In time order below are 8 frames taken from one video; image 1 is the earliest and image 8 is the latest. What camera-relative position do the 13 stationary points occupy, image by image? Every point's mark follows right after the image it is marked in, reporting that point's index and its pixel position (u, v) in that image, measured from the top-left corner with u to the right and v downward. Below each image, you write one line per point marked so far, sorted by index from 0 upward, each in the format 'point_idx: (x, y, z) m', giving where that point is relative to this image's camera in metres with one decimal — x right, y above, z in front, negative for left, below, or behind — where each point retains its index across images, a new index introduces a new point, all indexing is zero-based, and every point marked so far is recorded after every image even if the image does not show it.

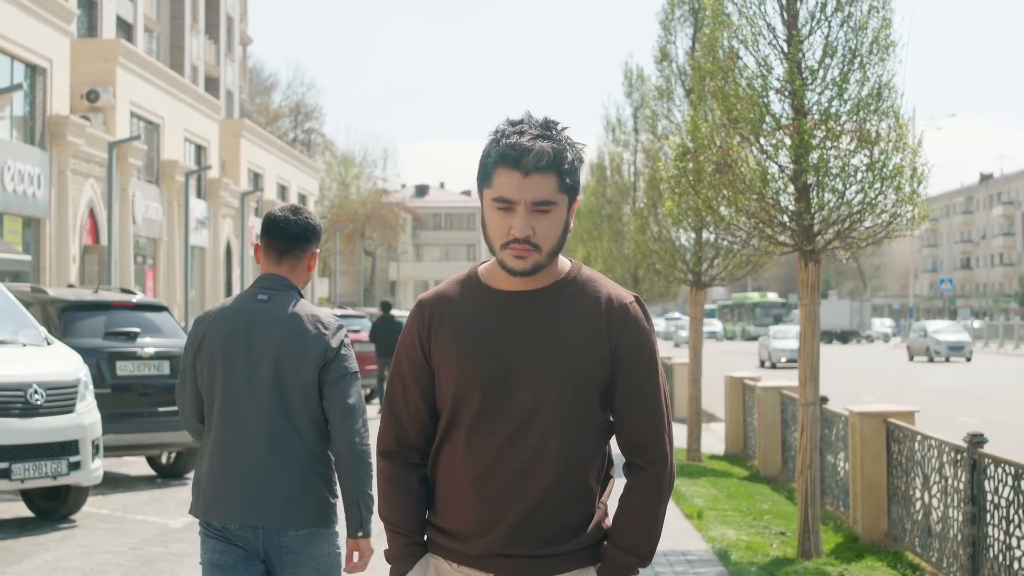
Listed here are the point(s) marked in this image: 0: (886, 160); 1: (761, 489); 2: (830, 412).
0: (+2.7, +0.9, +8.8) m
1: (+2.5, -2.0, +12.4) m
2: (+2.9, -1.1, +11.0) m
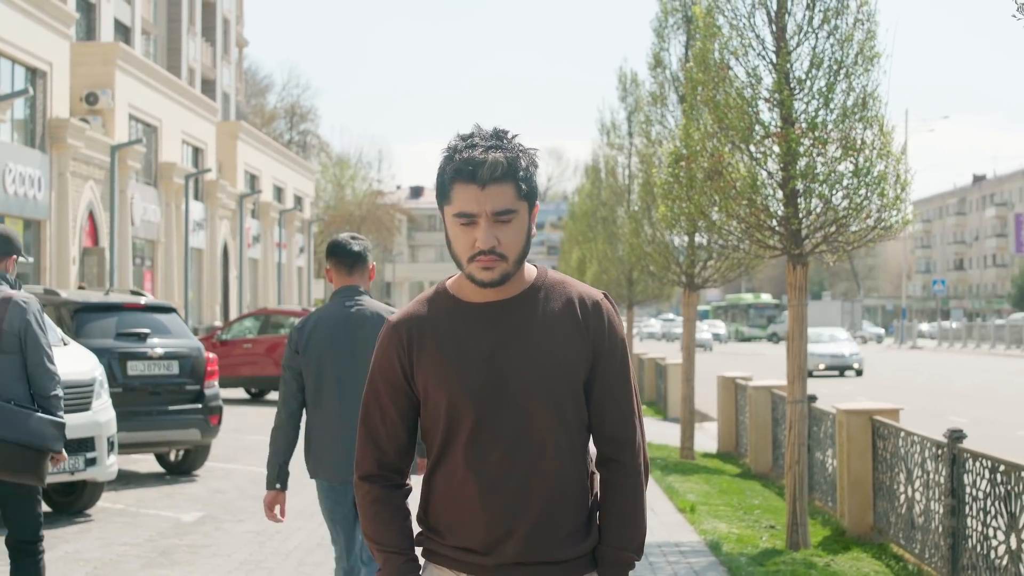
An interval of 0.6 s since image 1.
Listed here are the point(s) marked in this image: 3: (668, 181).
0: (+2.7, +0.9, +9.1) m
1: (+2.5, -2.0, +12.7) m
2: (+2.8, -1.1, +11.4) m
3: (+1.5, +1.1, +11.9) m
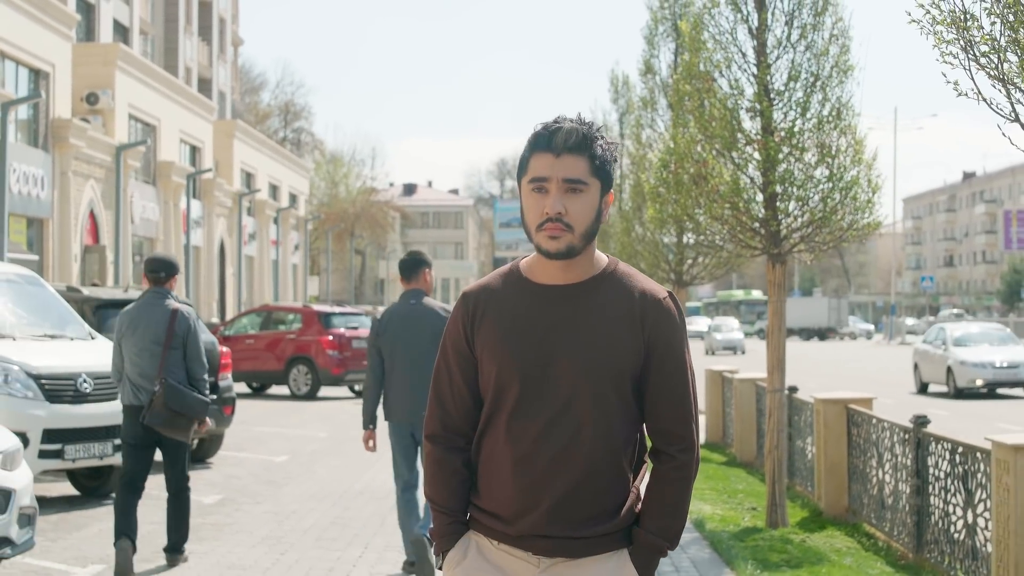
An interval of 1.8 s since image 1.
0: (+2.7, +0.9, +9.8) m
1: (+2.4, -2.0, +13.4) m
2: (+2.8, -1.1, +12.0) m
3: (+1.5, +1.1, +12.6) m
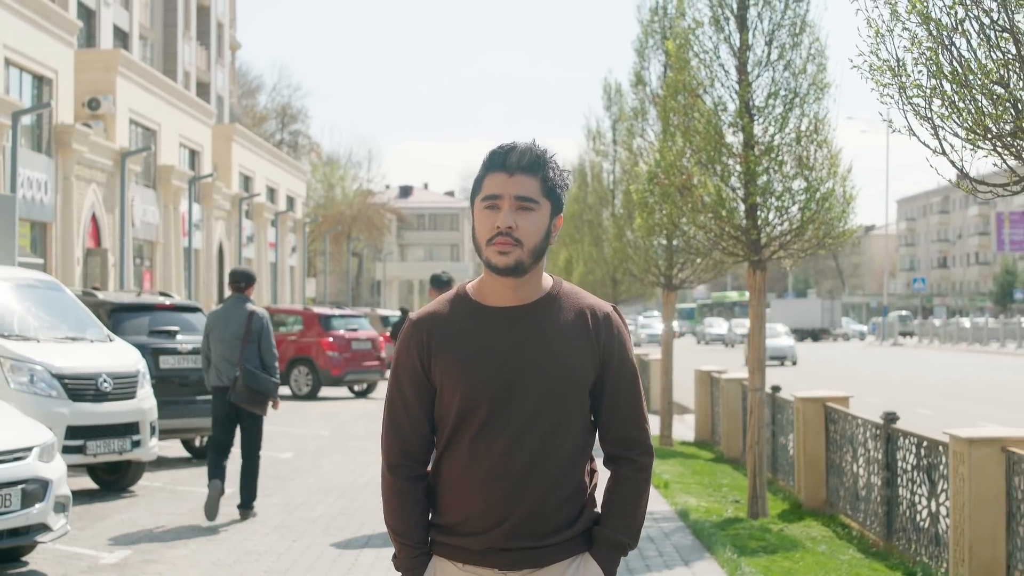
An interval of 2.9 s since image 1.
0: (+2.6, +0.9, +10.4) m
1: (+2.4, -2.0, +14.0) m
2: (+2.8, -1.1, +12.6) m
3: (+1.4, +1.1, +13.2) m
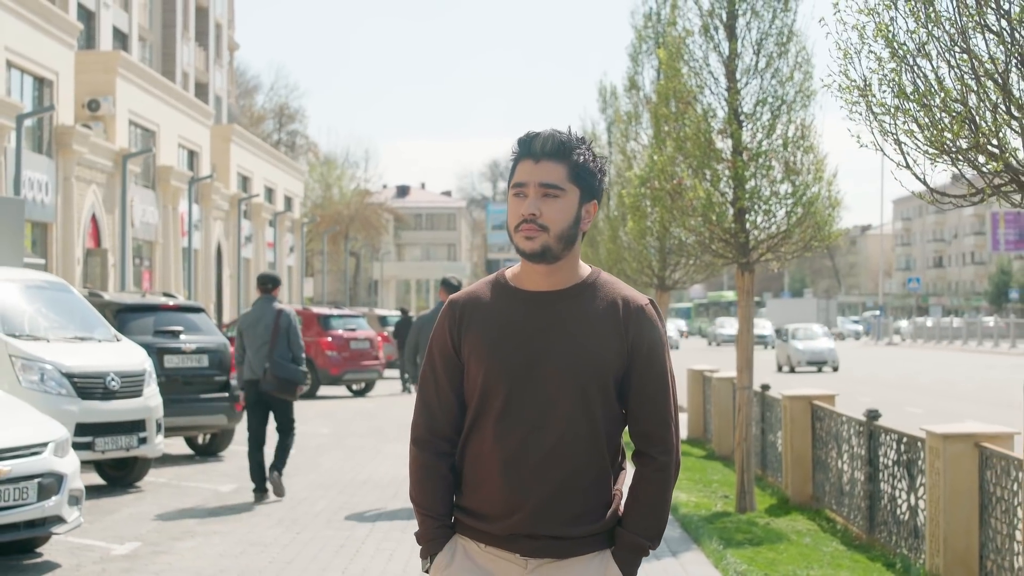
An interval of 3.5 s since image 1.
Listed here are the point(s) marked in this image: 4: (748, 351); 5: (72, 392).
0: (+2.6, +0.9, +10.8) m
1: (+2.3, -2.1, +14.3) m
2: (+2.7, -1.1, +13.0) m
3: (+1.4, +1.1, +13.5) m
4: (+2.0, -0.5, +10.7) m
5: (-3.7, -0.9, +10.3) m
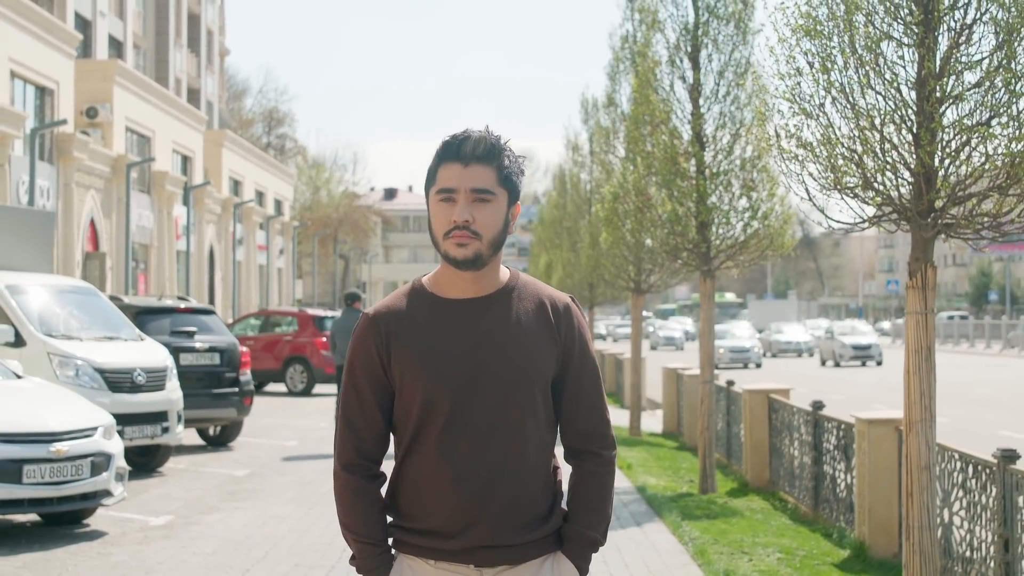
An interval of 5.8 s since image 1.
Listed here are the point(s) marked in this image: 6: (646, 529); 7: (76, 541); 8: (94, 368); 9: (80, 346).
0: (+2.4, +0.8, +12.0) m
1: (+2.2, -2.1, +15.6) m
2: (+2.6, -1.2, +14.2) m
3: (+1.2, +1.0, +14.8) m
4: (+1.9, -0.6, +11.9) m
5: (-3.8, -0.9, +11.5) m
6: (+1.0, -1.9, +9.4) m
7: (-3.0, -1.8, +8.6) m
8: (-3.9, -0.7, +11.4) m
9: (-4.0, -0.5, +11.5) m
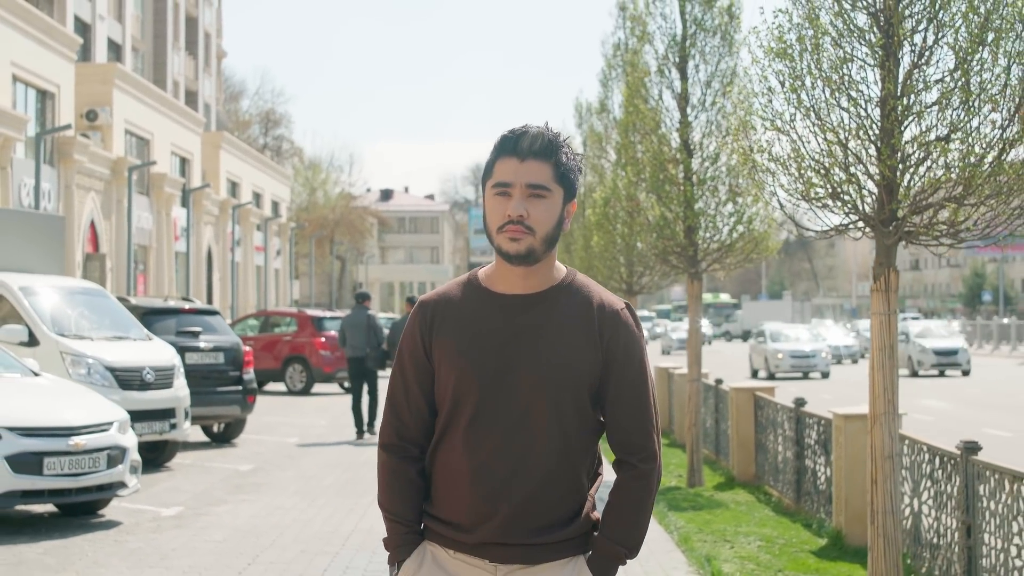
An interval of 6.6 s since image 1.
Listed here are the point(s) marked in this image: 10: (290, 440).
0: (+2.4, +0.8, +12.5) m
1: (+2.1, -2.1, +16.1) m
2: (+2.5, -1.2, +14.7) m
3: (+1.2, +1.0, +15.2) m
4: (+1.9, -0.6, +12.4) m
5: (-3.9, -0.9, +11.9) m
6: (+1.0, -1.9, +9.9) m
7: (-3.1, -1.8, +9.0) m
8: (-3.9, -0.8, +11.8) m
9: (-4.1, -0.6, +11.9) m
10: (-2.9, -2.0, +15.8) m
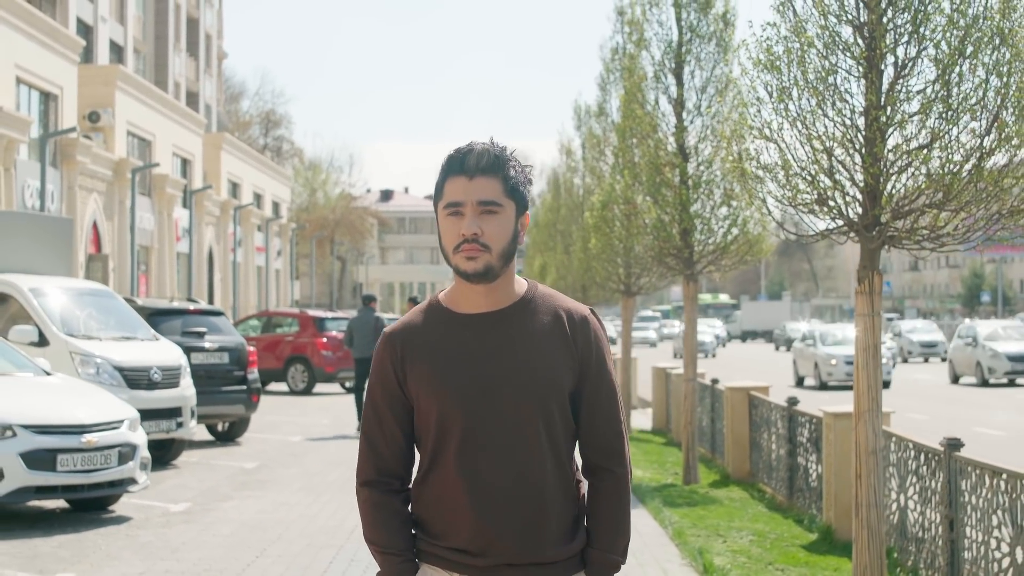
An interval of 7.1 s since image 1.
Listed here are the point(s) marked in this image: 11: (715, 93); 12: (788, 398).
0: (+2.4, +0.8, +12.7) m
1: (+2.1, -2.1, +16.3) m
2: (+2.5, -1.2, +15.0) m
3: (+1.2, +1.0, +15.5) m
4: (+1.9, -0.6, +12.6) m
5: (-3.9, -0.9, +12.2) m
6: (+1.0, -1.9, +10.2) m
7: (-3.1, -1.8, +9.3) m
8: (-3.9, -0.8, +12.1) m
9: (-4.1, -0.6, +12.2) m
10: (-2.9, -2.0, +16.1) m
11: (+2.1, +2.0, +12.9) m
12: (+2.7, -1.1, +11.9) m
